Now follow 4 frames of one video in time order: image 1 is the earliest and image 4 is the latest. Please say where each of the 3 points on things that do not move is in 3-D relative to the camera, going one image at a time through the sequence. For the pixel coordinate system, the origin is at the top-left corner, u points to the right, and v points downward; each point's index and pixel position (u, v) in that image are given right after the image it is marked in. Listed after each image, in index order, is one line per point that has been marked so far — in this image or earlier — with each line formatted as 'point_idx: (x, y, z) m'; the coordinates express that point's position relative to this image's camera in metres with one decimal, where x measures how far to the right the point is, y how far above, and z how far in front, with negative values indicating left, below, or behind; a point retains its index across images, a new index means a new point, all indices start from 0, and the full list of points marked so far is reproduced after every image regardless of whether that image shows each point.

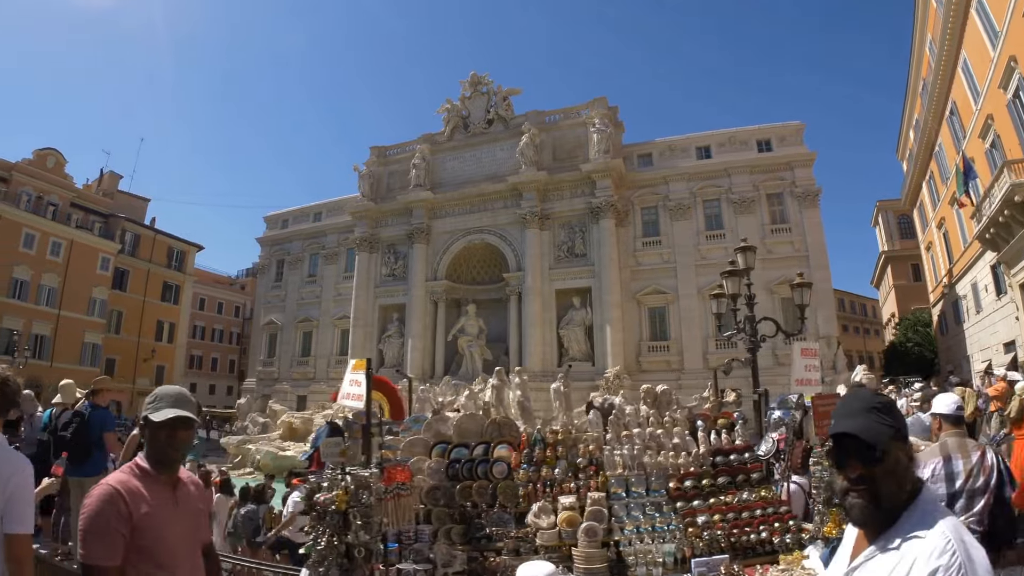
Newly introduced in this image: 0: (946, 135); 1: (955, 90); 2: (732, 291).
0: (+13.4, +4.8, +18.1) m
1: (+12.6, +5.6, +16.6) m
2: (+2.7, 0.0, +7.3) m
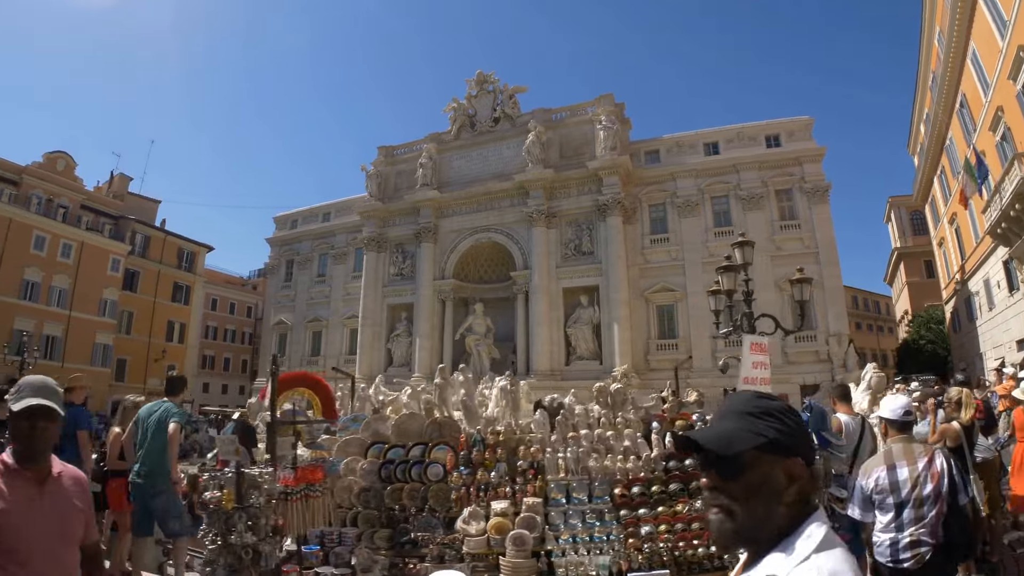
0: (+13.6, +4.9, +17.7) m
1: (+12.6, +5.8, +16.2) m
2: (+2.6, 0.0, +7.1) m
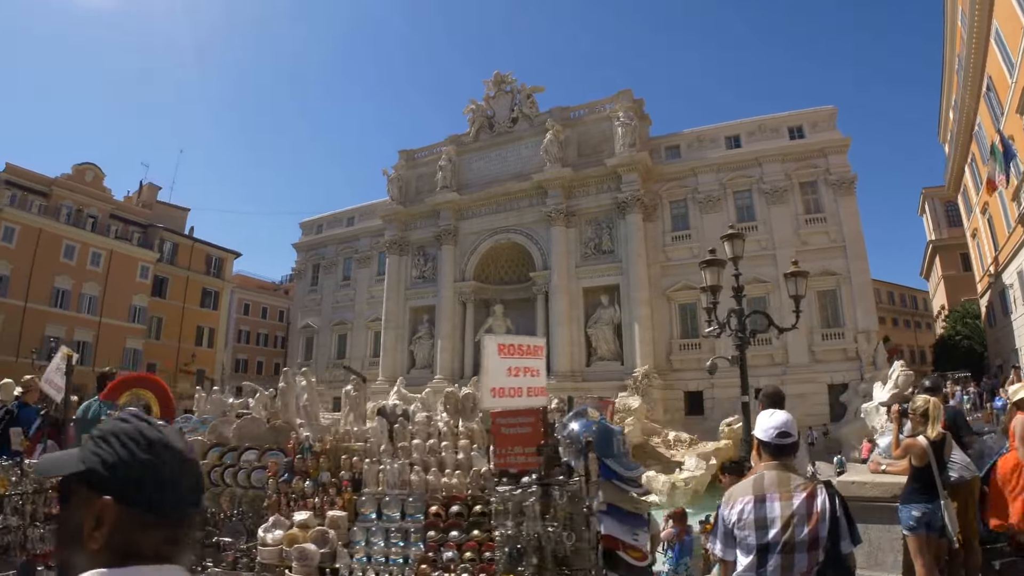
0: (+13.8, +5.1, +16.9) m
1: (+12.8, +6.0, +15.4) m
2: (+2.4, +0.1, +6.9) m
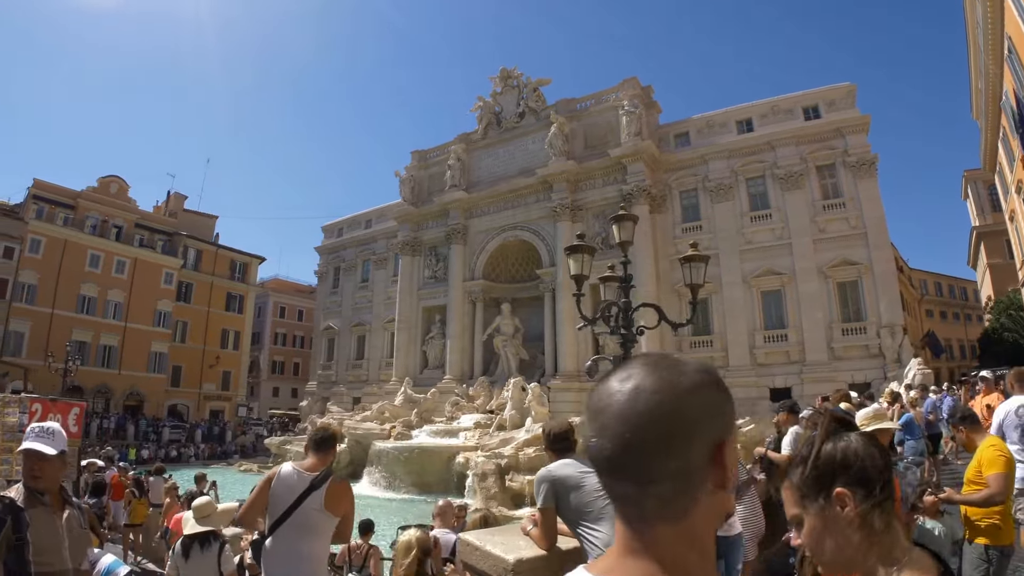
0: (+13.0, +5.5, +15.0) m
1: (+11.8, +6.3, +13.6) m
2: (+0.7, +0.2, +6.2) m
